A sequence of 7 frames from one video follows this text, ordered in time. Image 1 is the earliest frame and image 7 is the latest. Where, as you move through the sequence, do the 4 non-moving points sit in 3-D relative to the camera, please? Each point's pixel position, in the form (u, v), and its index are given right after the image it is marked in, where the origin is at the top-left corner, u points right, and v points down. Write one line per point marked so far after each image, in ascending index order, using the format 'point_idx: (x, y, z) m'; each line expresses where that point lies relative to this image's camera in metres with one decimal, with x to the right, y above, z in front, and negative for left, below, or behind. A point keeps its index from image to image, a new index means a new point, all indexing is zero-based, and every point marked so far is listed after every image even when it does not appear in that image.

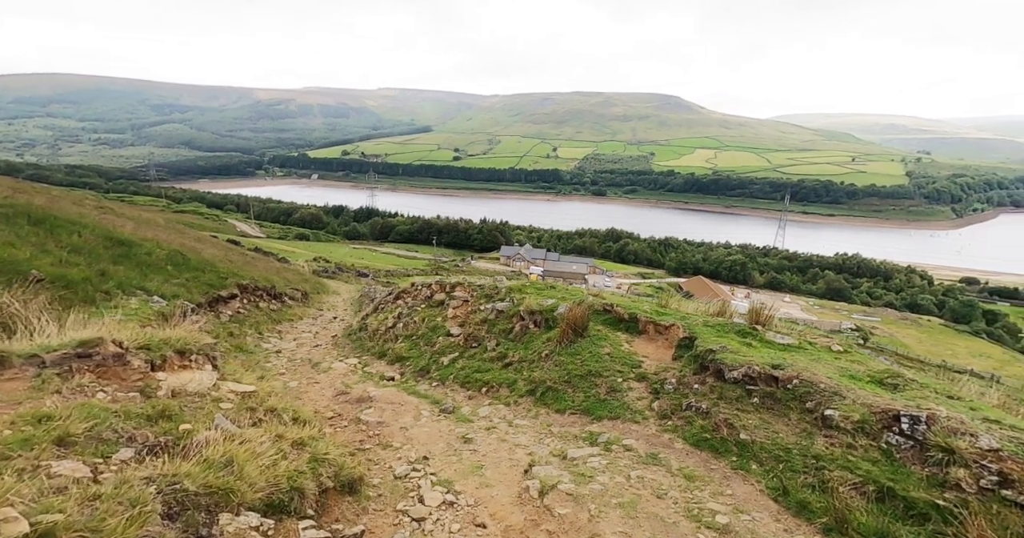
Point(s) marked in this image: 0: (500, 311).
0: (-0.2, -0.7, +11.3) m
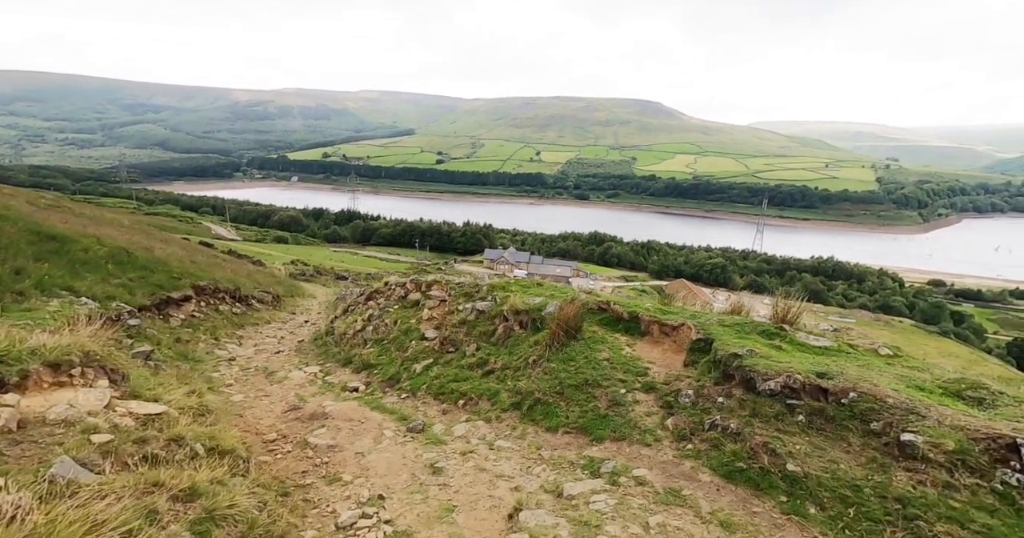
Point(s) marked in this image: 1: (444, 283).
0: (-0.5, -0.6, +9.8) m
1: (-1.4, -0.2, +12.6) m
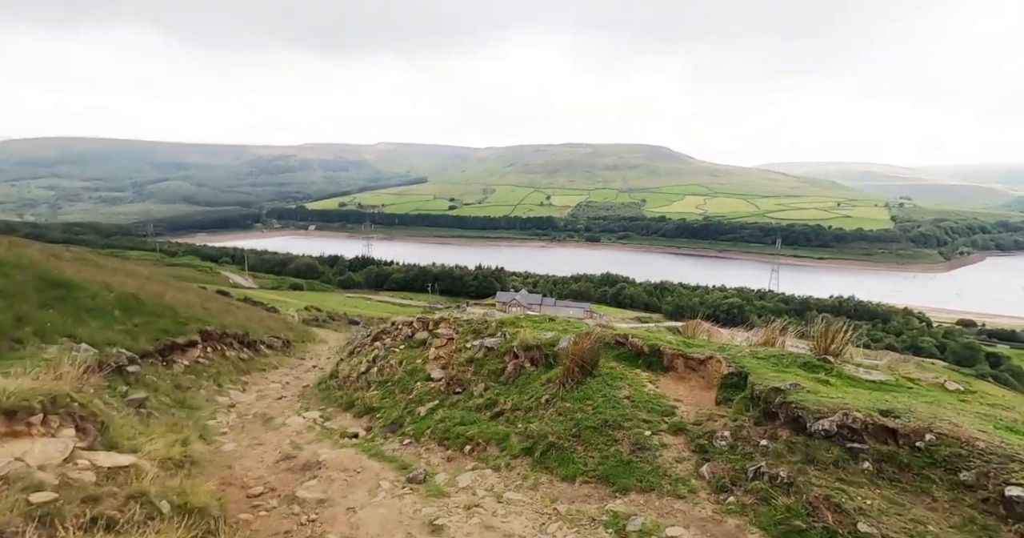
0: (-0.3, -1.1, +9.1) m
1: (-1.2, -0.9, +12.0) m
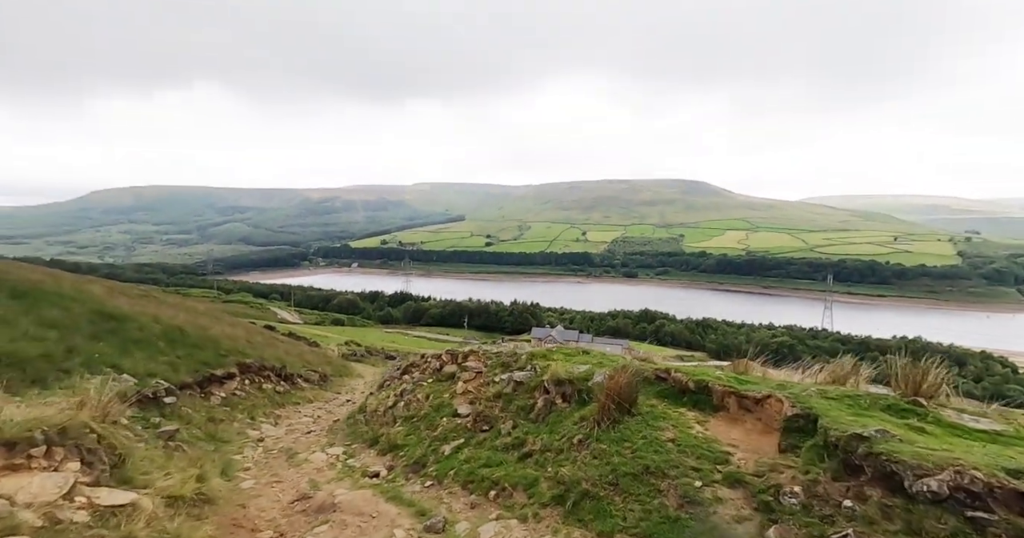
0: (+0.1, -1.5, +8.6) m
1: (-0.6, -1.5, +11.4) m
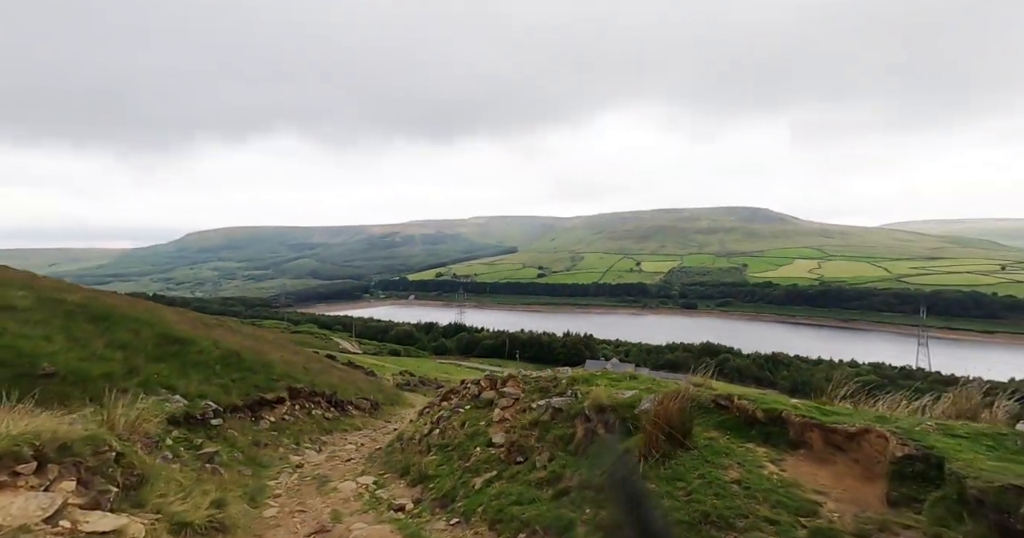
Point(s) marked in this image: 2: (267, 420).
0: (+0.6, -1.7, +7.8) m
1: (+0.2, -1.8, +10.7) m
2: (-6.8, -4.2, +18.1) m
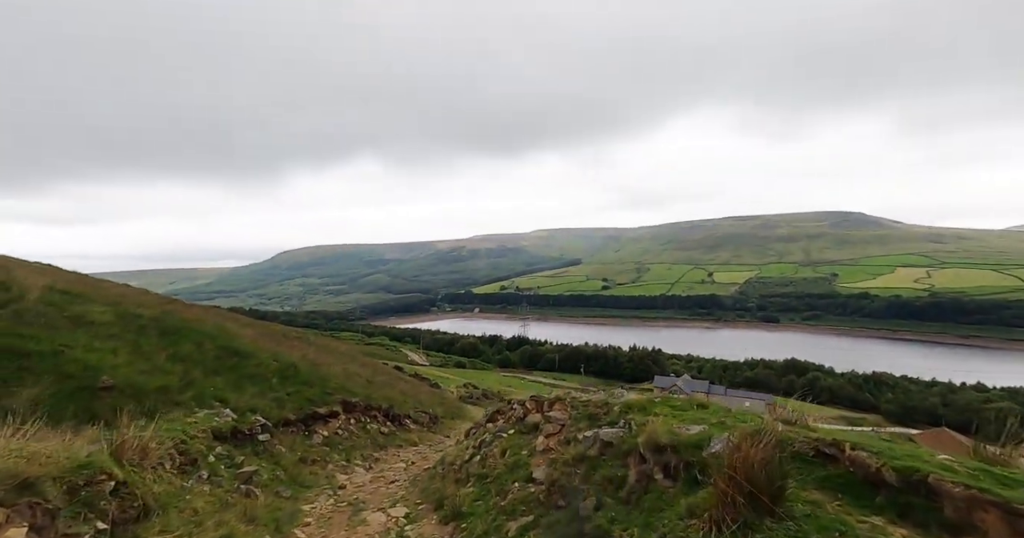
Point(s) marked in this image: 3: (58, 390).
0: (+1.0, -1.8, +6.6) m
1: (+0.9, -2.0, +9.5) m
2: (-5.3, -4.6, +17.5) m
3: (-8.5, -2.3, +12.0) m
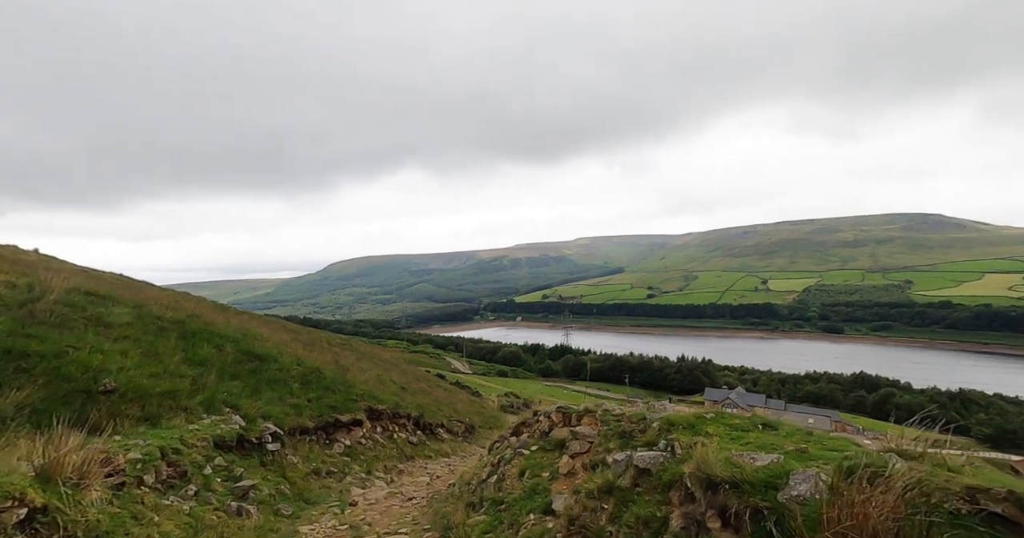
0: (+1.1, -1.6, +5.1) m
1: (+1.2, -1.8, +8.0) m
2: (-4.5, -4.5, +16.4) m
3: (-8.0, -2.1, +11.2) m
